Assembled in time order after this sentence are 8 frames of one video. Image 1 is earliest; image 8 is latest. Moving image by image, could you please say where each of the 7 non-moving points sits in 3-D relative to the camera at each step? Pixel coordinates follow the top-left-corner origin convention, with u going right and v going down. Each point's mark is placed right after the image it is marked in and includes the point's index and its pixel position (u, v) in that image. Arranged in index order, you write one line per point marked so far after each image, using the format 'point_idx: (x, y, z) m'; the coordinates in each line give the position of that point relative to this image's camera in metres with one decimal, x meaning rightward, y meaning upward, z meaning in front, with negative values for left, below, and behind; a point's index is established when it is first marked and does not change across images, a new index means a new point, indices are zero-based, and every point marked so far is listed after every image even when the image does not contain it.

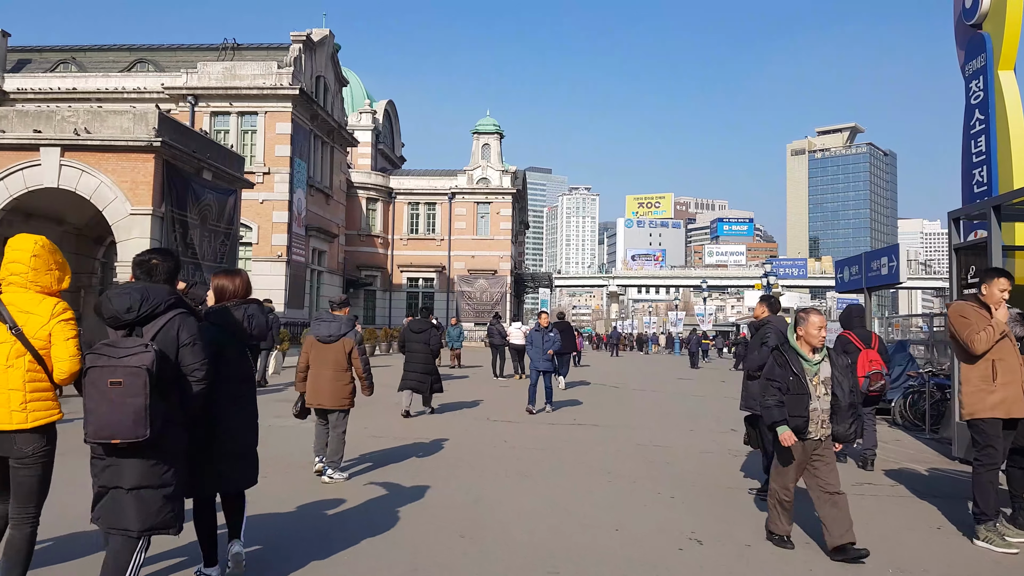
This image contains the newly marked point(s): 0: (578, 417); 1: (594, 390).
0: (+1.3, -2.2, +13.5) m
1: (+2.0, -2.4, +17.8) m
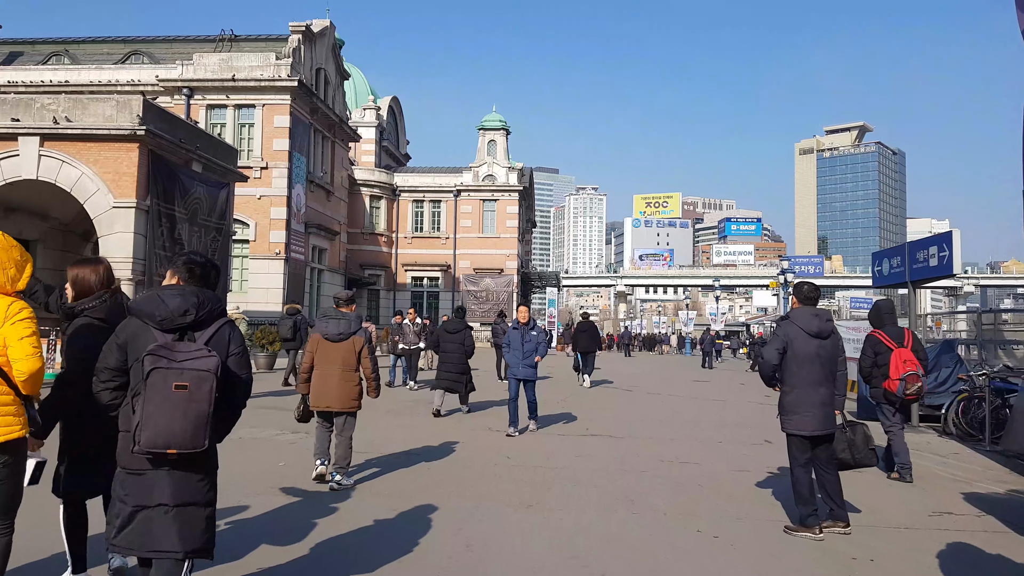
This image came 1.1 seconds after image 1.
0: (+1.4, -2.1, +12.3) m
1: (+2.1, -2.3, +16.6) m
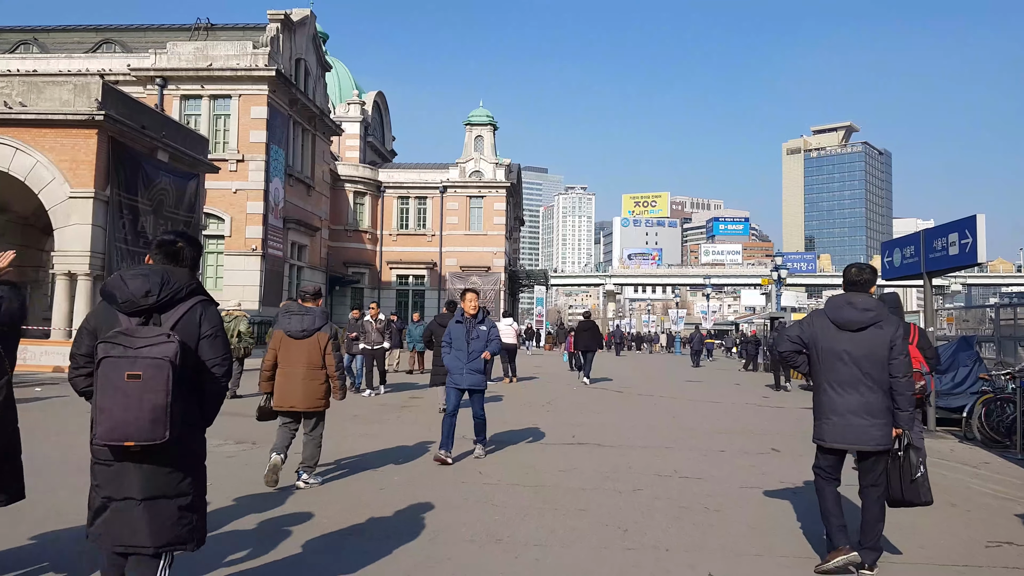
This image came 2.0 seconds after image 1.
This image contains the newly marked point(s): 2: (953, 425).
0: (+1.1, -2.0, +11.3) m
1: (+1.8, -2.2, +15.6) m
2: (+6.7, -2.1, +11.4) m
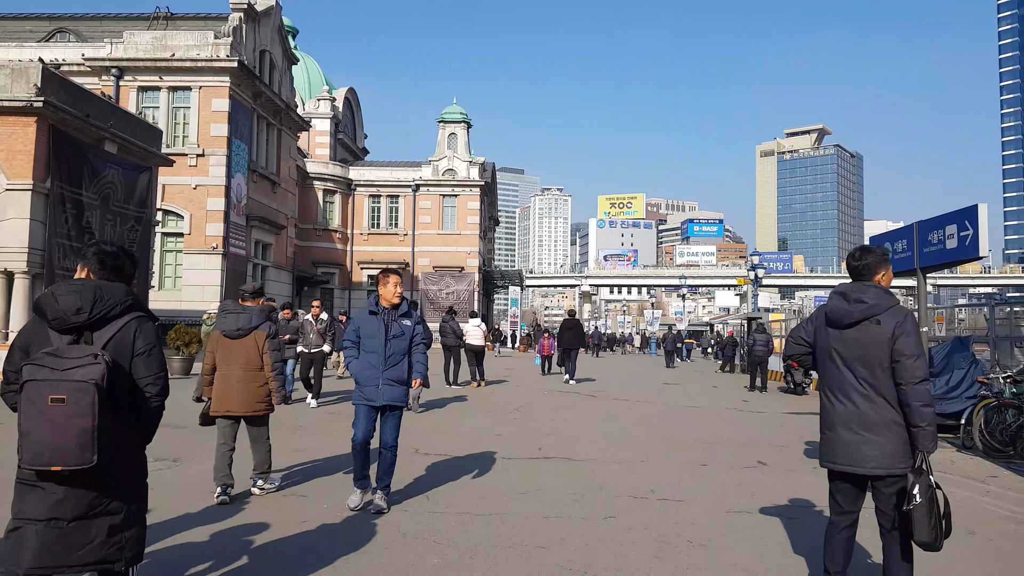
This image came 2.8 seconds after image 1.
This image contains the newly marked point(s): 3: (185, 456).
0: (+0.6, -2.0, +10.4) m
1: (+1.1, -2.1, +14.8) m
2: (+6.2, -2.1, +10.8) m
3: (-4.0, -2.1, +9.3) m
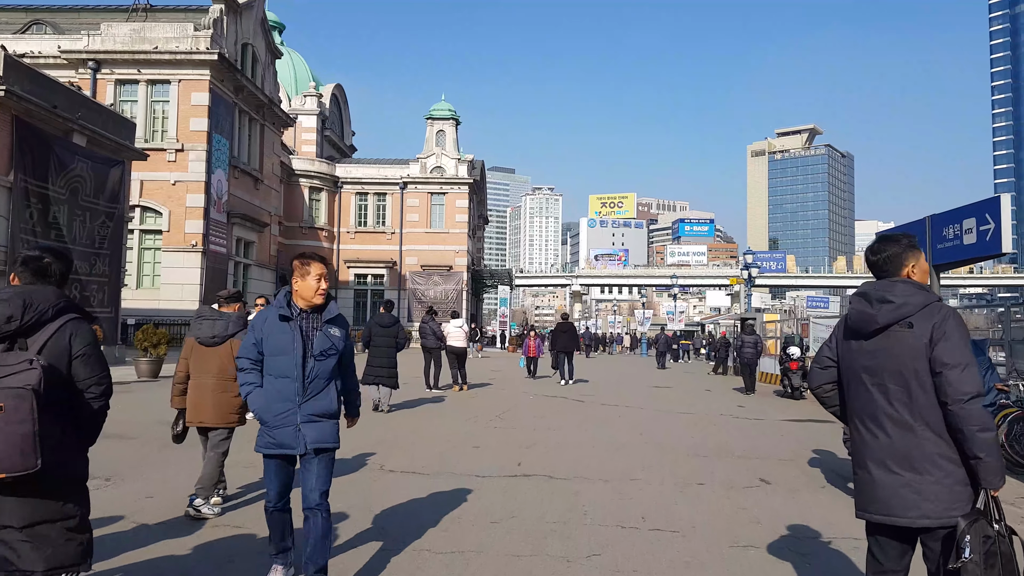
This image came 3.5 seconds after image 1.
0: (+0.3, -2.0, +9.8) m
1: (+0.8, -2.1, +14.1) m
2: (+6.0, -2.1, +10.2) m
3: (-4.3, -2.1, +8.6) m
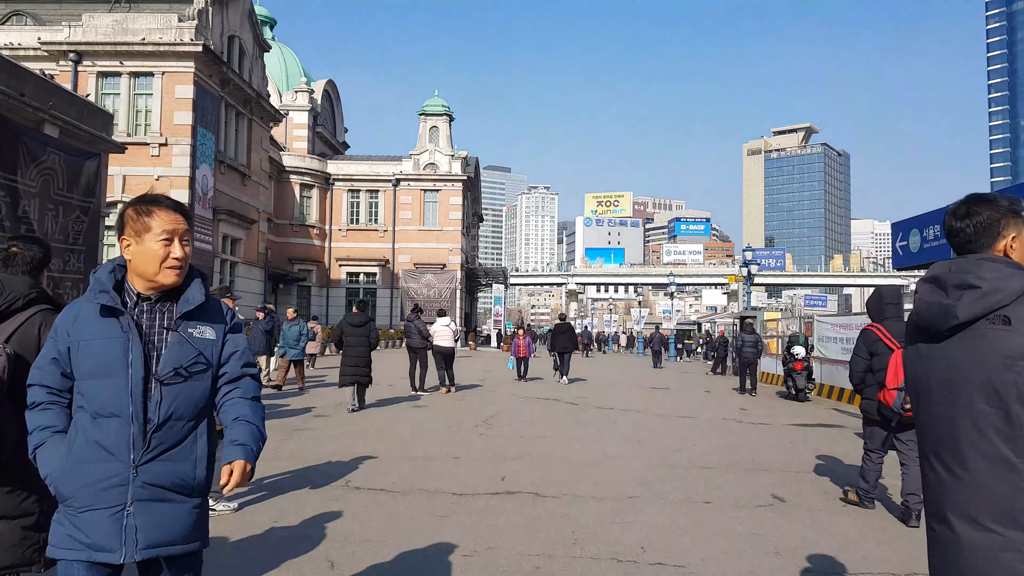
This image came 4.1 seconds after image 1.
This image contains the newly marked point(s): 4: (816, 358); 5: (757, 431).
0: (+0.2, -1.9, +9.1) m
1: (+0.7, -2.1, +13.4) m
2: (+5.8, -2.0, +9.5) m
3: (-4.4, -2.0, +7.8) m
4: (+7.4, -1.7, +18.3) m
5: (+3.5, -2.1, +10.9) m
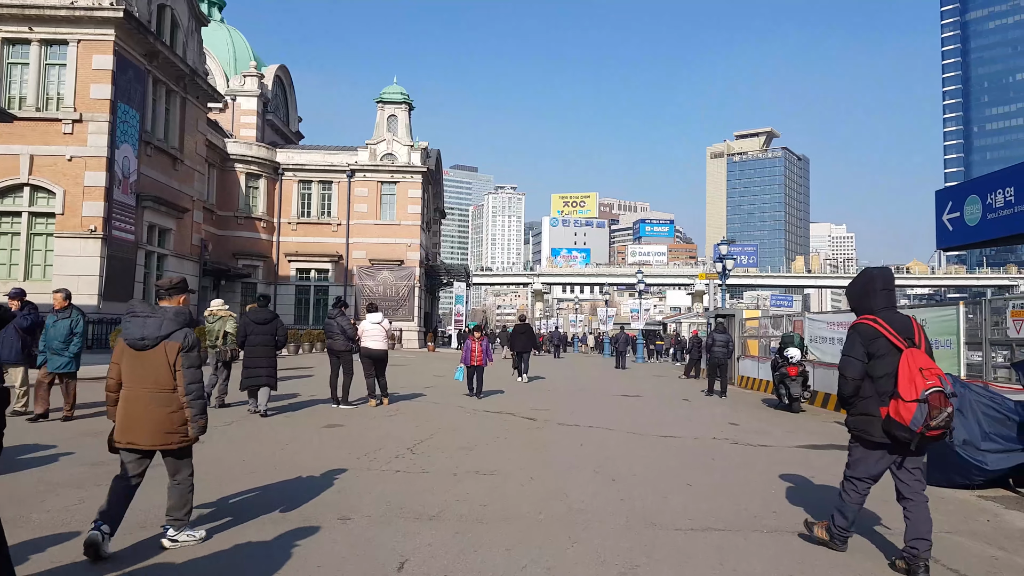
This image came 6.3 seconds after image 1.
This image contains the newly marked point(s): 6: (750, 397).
0: (-0.4, -1.8, +6.6) m
1: (-0.1, -1.9, +11.0) m
2: (+5.2, -1.9, +7.3) m
3: (-5.0, -1.8, +5.2) m
4: (+6.3, -1.6, +16.1) m
5: (+2.8, -1.9, +8.6) m
6: (+6.1, -2.8, +19.1) m
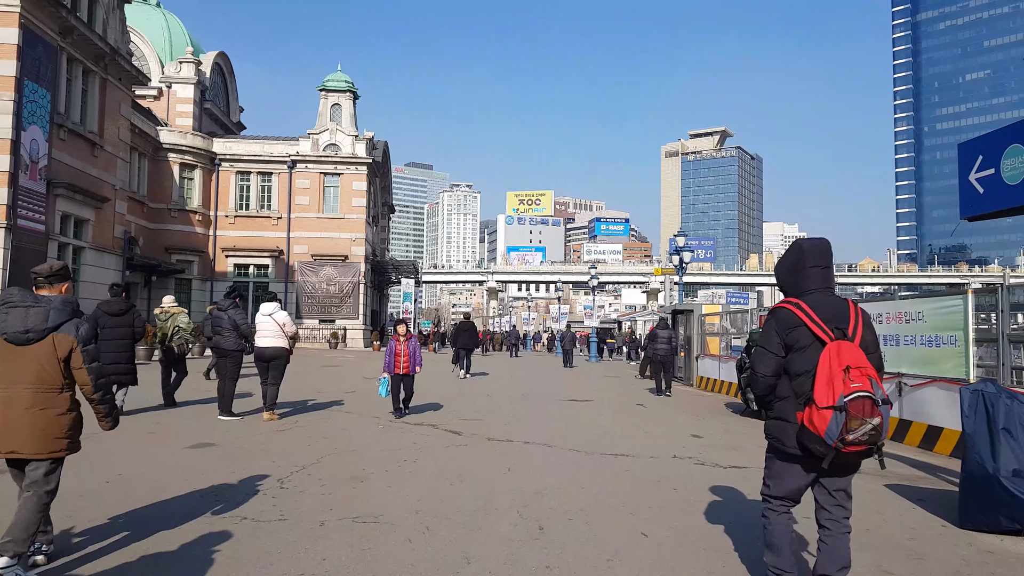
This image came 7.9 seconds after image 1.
0: (-1.1, -1.7, +5.3) m
1: (-1.0, -1.8, +9.6) m
2: (+4.5, -1.8, +6.3) m
3: (-5.5, -1.7, +3.5) m
4: (+5.1, -1.5, +15.2) m
5: (+2.1, -1.8, +7.4) m
6: (+4.7, -2.7, +18.1) m
